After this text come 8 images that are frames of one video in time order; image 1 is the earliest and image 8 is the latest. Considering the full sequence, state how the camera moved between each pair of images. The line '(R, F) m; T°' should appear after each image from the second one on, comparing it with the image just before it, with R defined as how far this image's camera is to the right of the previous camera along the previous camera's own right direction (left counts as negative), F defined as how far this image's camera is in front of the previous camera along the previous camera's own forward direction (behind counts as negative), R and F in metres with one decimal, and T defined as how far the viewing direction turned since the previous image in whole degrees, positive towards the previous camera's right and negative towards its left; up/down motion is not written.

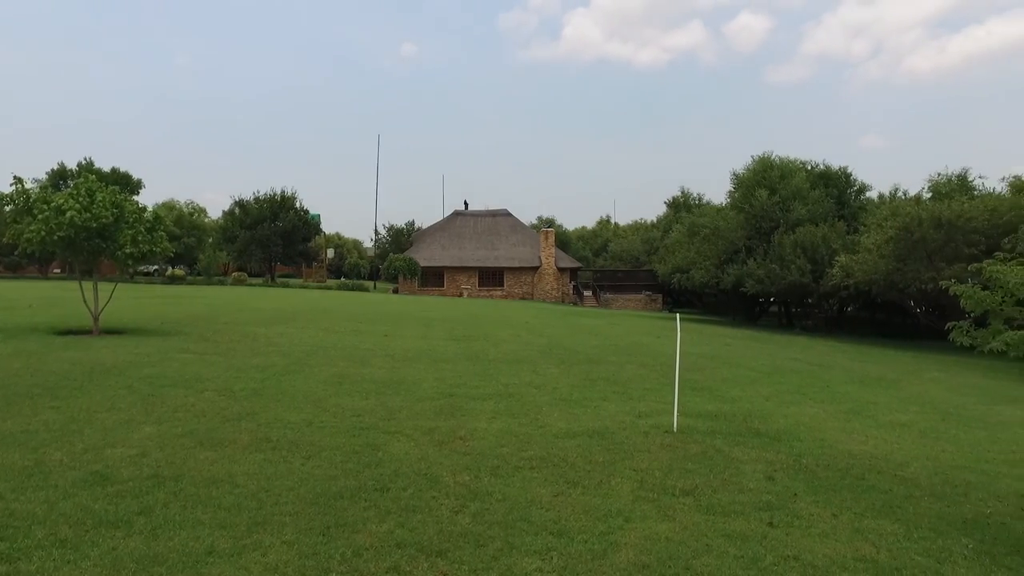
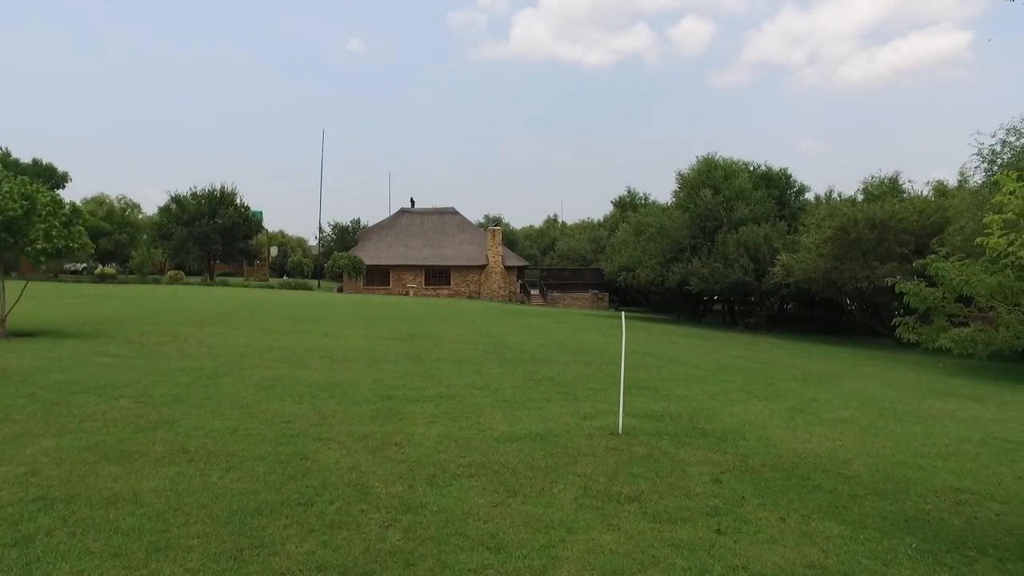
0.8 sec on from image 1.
(+0.1, +0.4) m; +4°
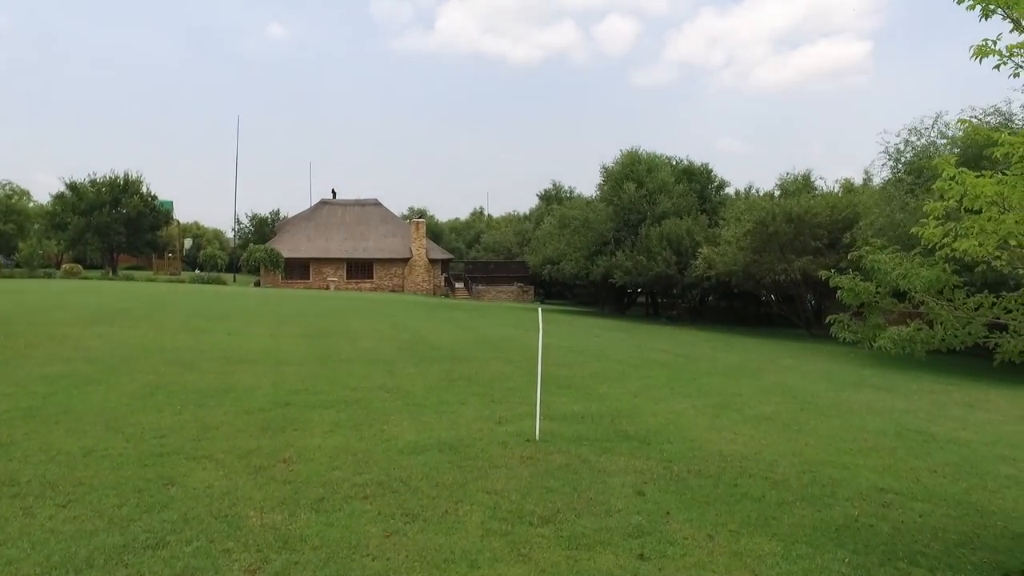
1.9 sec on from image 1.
(+0.2, +0.8) m; +6°
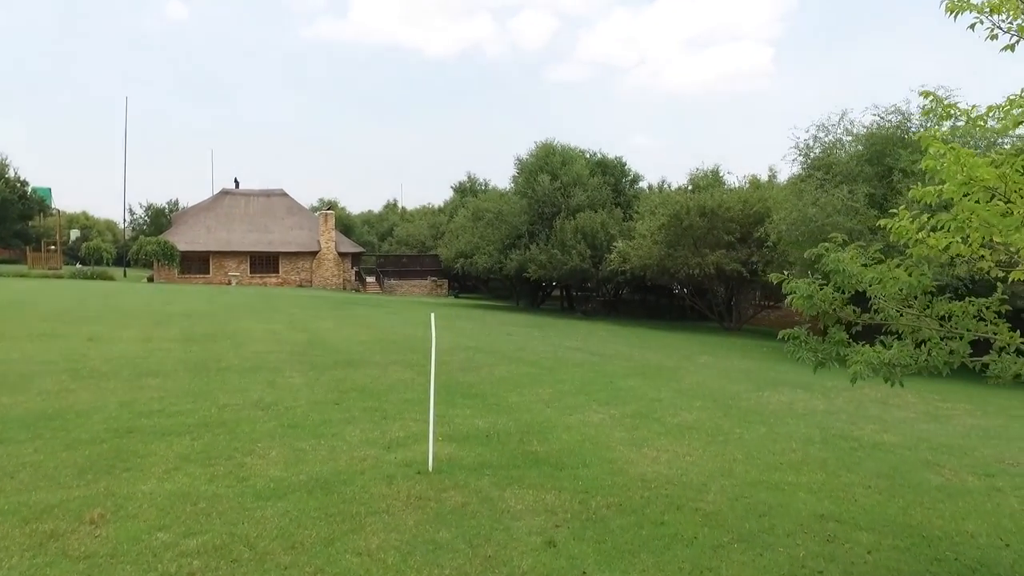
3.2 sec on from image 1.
(+0.3, +1.3) m; +7°
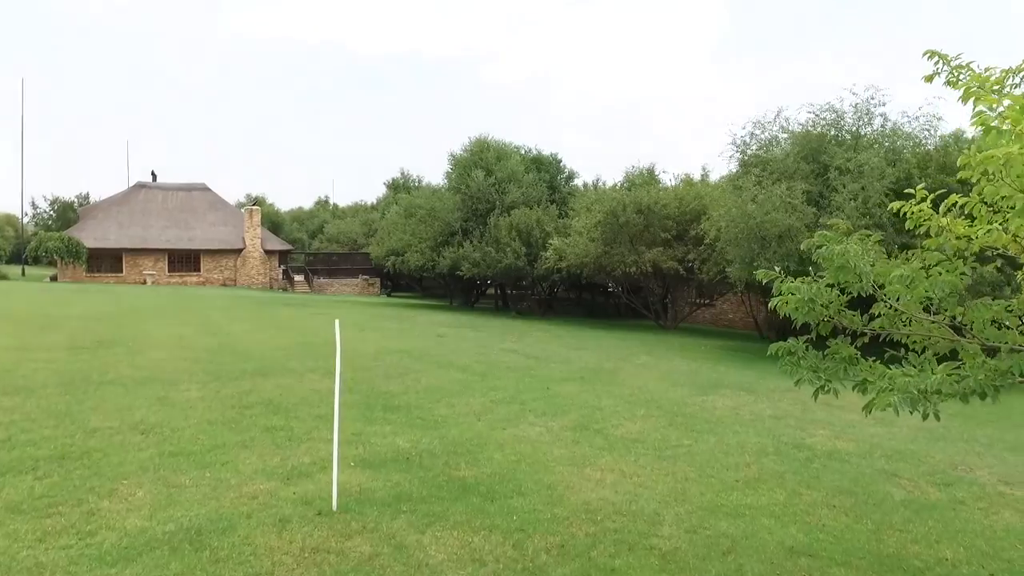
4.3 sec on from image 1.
(+0.1, +1.1) m; +5°
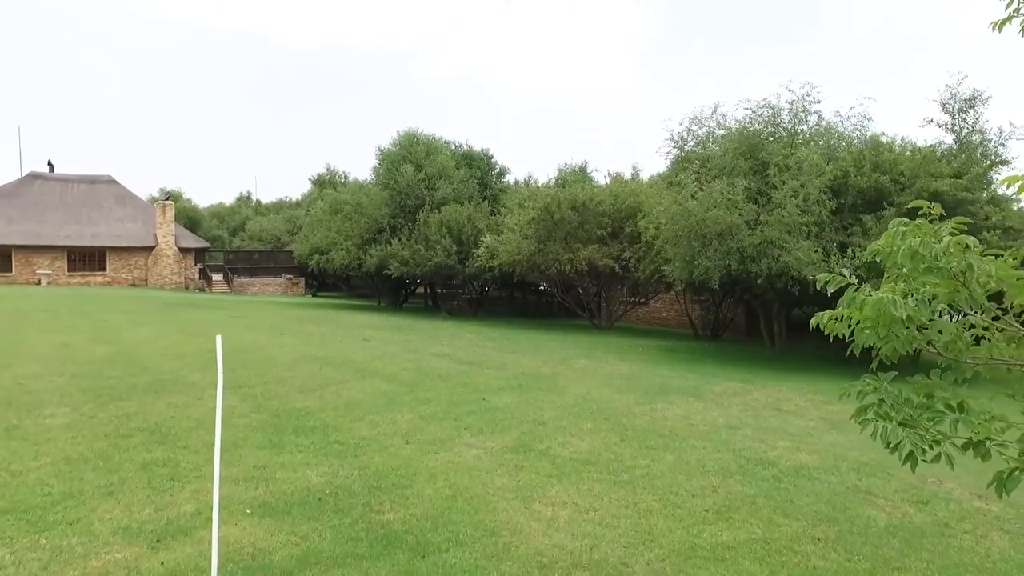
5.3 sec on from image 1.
(0.0, +1.3) m; +6°
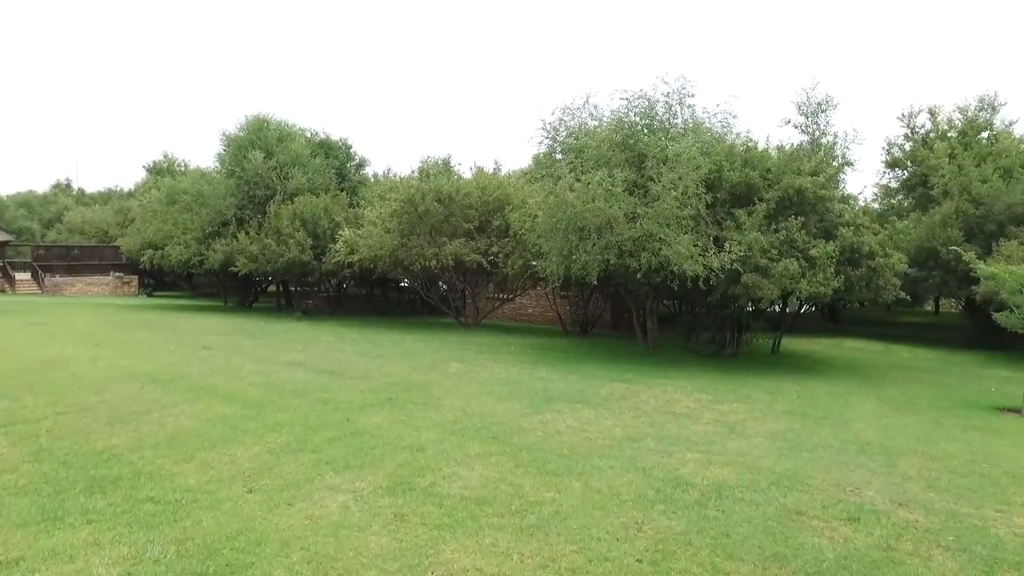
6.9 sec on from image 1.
(-0.2, +1.7) m; +11°
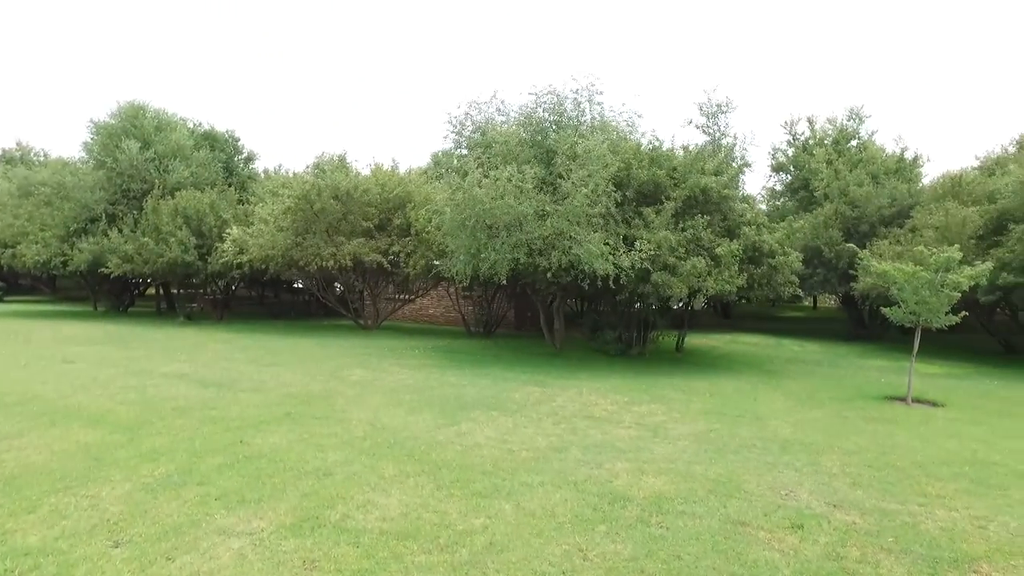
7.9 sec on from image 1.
(-0.2, +0.8) m; +8°
